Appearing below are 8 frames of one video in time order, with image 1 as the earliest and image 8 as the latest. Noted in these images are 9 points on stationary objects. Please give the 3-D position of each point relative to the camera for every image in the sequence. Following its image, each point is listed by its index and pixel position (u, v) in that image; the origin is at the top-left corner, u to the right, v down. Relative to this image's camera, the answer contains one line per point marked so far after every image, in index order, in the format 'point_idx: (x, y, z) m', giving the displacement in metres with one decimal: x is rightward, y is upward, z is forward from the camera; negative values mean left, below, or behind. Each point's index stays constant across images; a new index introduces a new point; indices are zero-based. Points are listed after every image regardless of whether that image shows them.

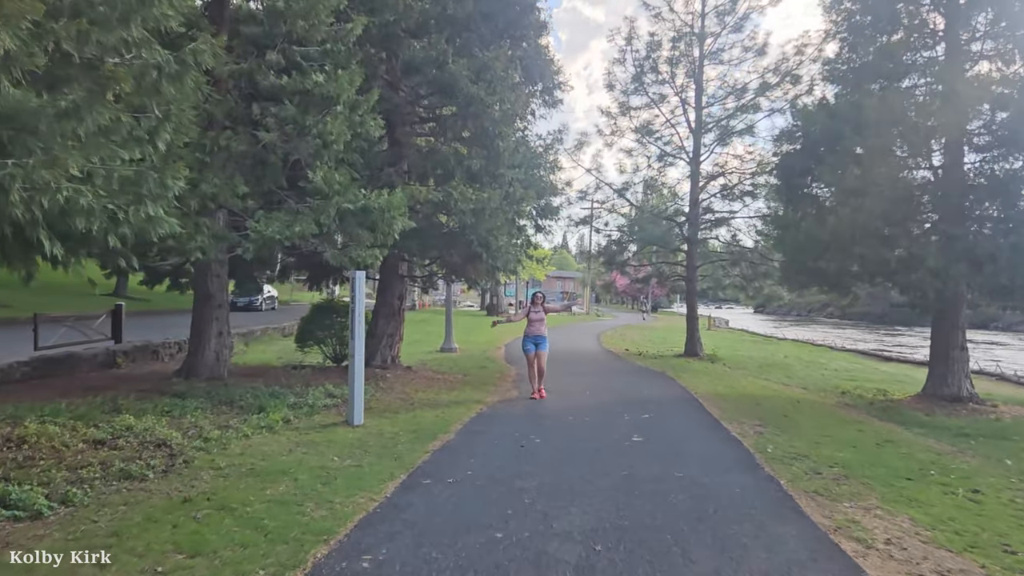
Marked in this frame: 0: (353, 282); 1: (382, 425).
0: (-1.6, +0.1, +8.4) m
1: (-1.3, -1.4, +8.4) m
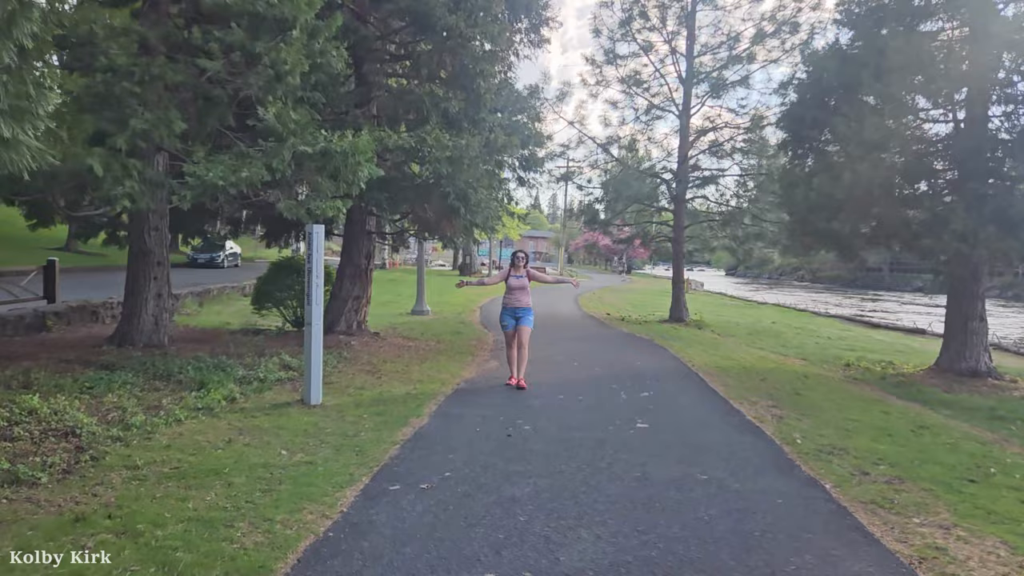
0: (-1.7, +0.4, +7.1) m
1: (-1.4, -1.0, +7.2) m
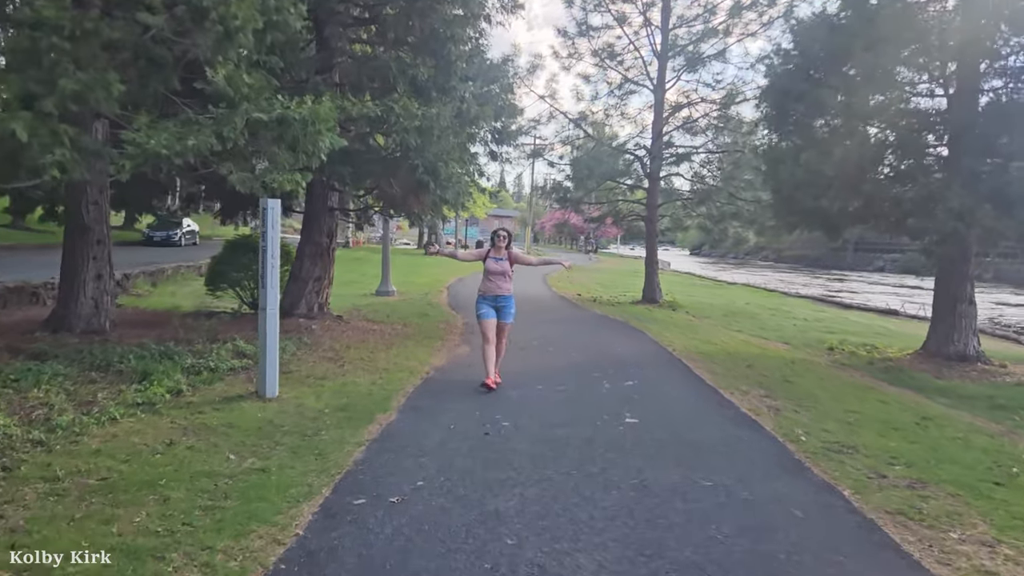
0: (-1.9, +0.6, +6.4) m
1: (-1.6, -0.9, +6.5) m
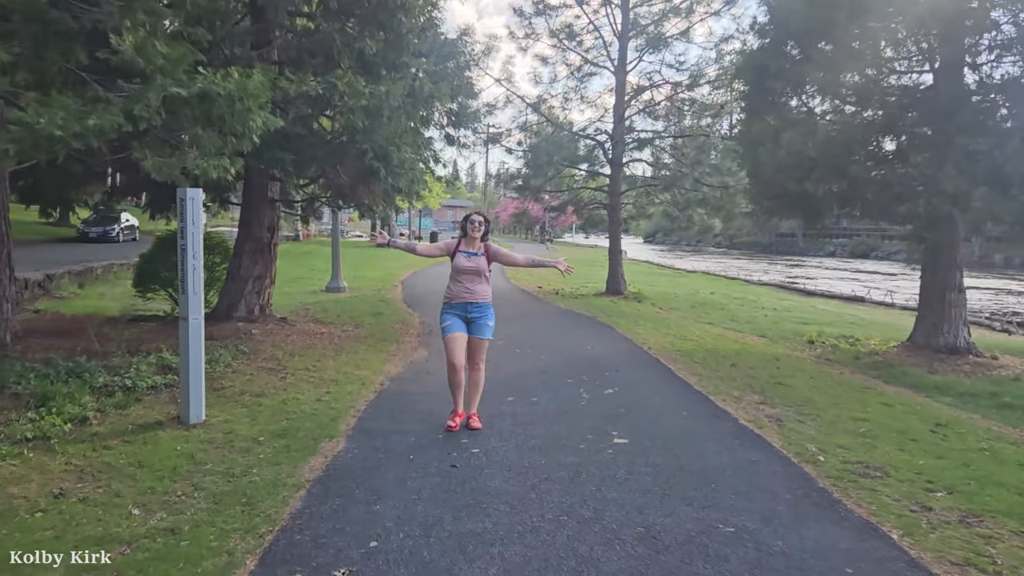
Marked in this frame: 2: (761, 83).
0: (-2.1, +0.5, +5.4) m
1: (-1.8, -0.9, +5.6) m
2: (+3.1, +2.6, +10.6) m
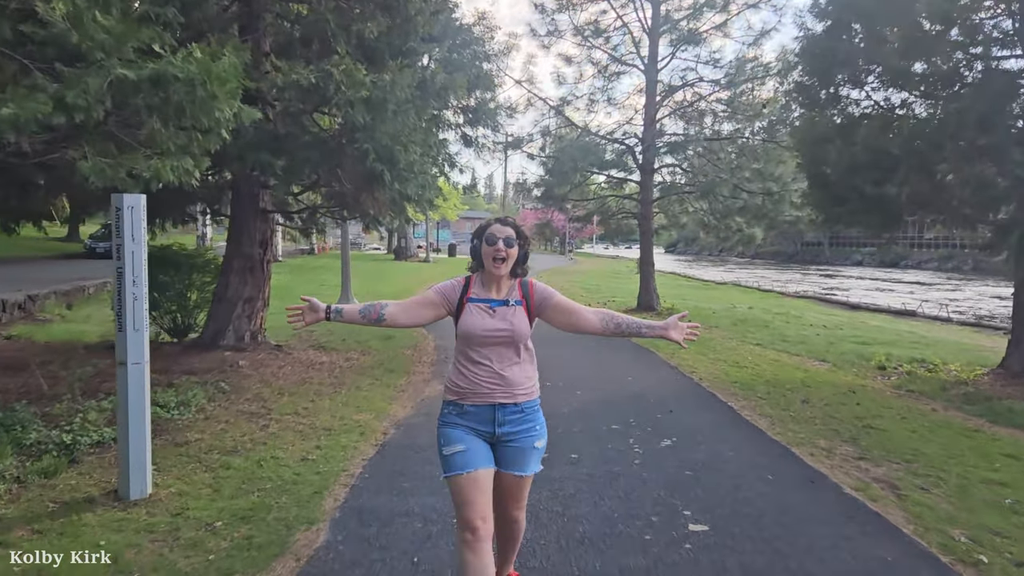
0: (-1.9, +0.4, +4.2) m
1: (-1.6, -1.1, +4.3) m
2: (+3.4, +2.4, +9.3) m
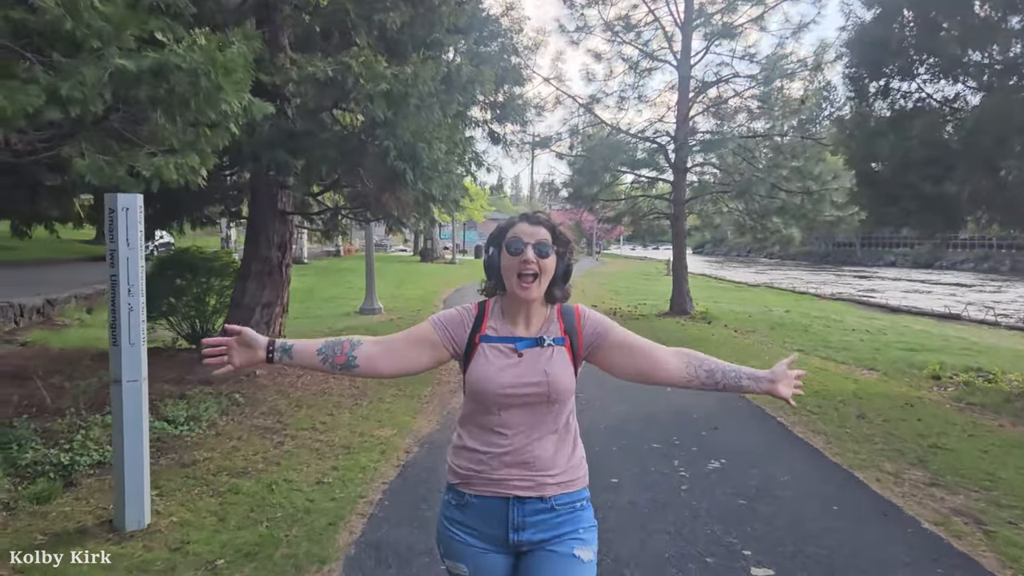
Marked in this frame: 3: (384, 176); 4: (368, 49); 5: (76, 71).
0: (-1.8, +0.3, +3.8) m
1: (-1.5, -1.1, +3.9) m
2: (+3.7, +2.3, +8.7) m
3: (-1.1, +1.0, +7.2) m
4: (-1.1, +1.9, +6.7) m
5: (-2.2, +1.1, +4.3) m
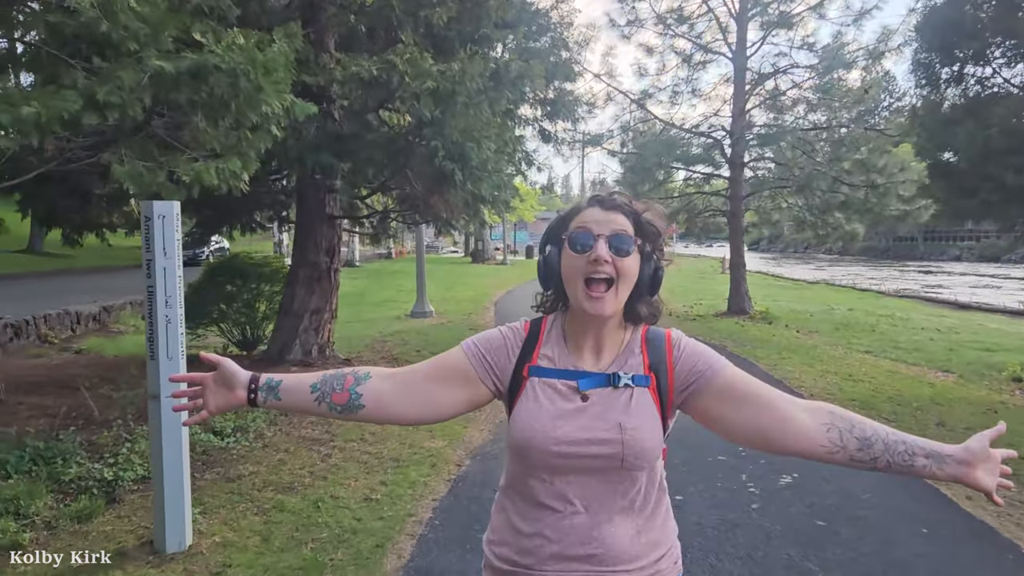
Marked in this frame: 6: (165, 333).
0: (-1.6, +0.3, +3.6) m
1: (-1.2, -1.2, +3.7) m
2: (+4.2, +2.3, +8.2) m
3: (-0.7, +0.9, +7.0) m
4: (-0.7, +1.8, +6.5) m
5: (-2.0, +1.0, +4.1) m
6: (-1.5, -0.2, +3.7) m
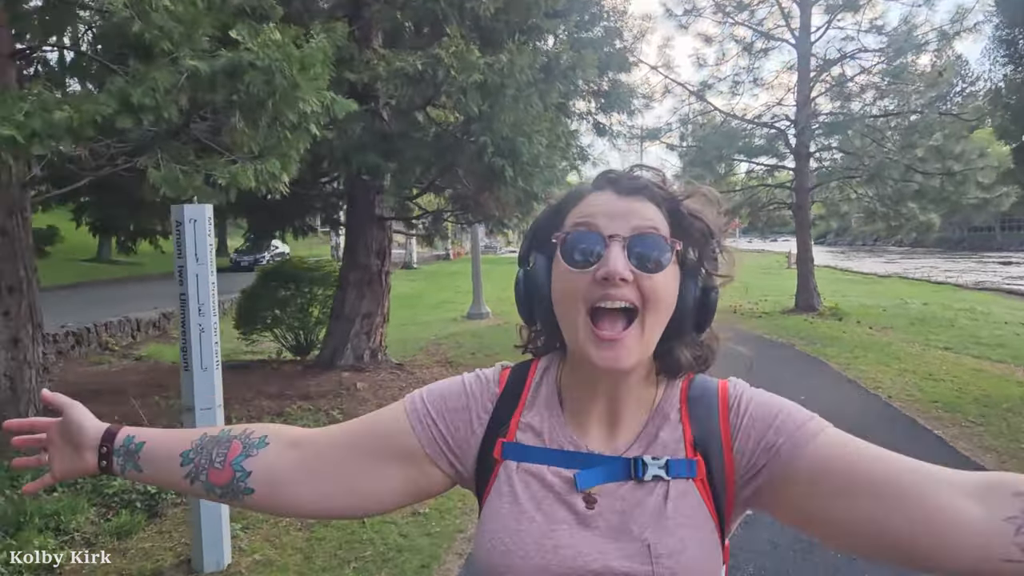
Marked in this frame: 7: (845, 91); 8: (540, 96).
0: (-1.4, +0.2, +3.5) m
1: (-1.0, -1.2, +3.5) m
2: (+4.7, +2.4, +7.6) m
3: (-0.2, +0.9, +6.7) m
4: (-0.4, +1.8, +6.2) m
5: (-1.7, +1.0, +4.0) m
6: (-1.3, -0.2, +3.5) m
7: (+5.5, +3.3, +14.0) m
8: (+0.2, +1.5, +6.5) m
